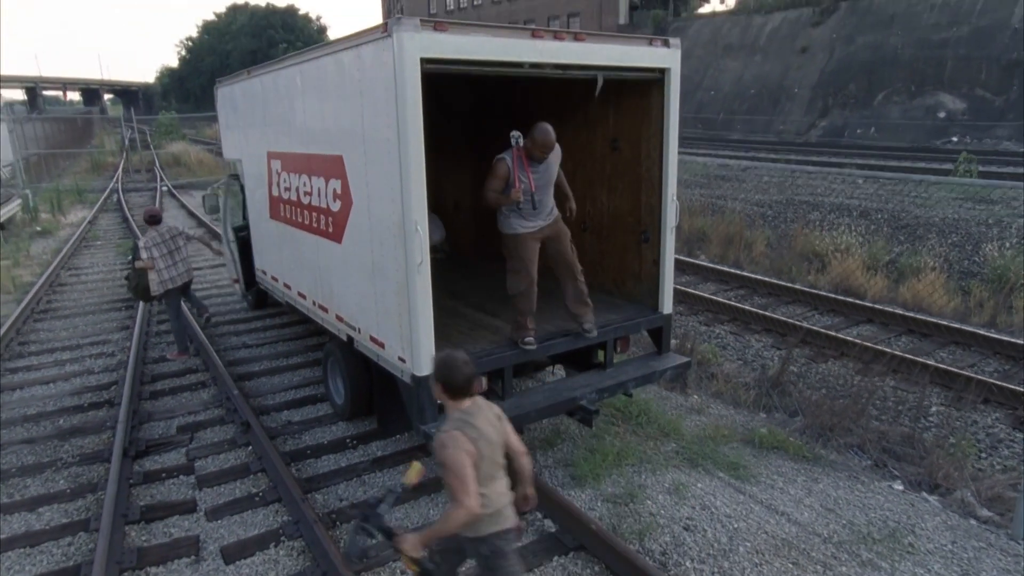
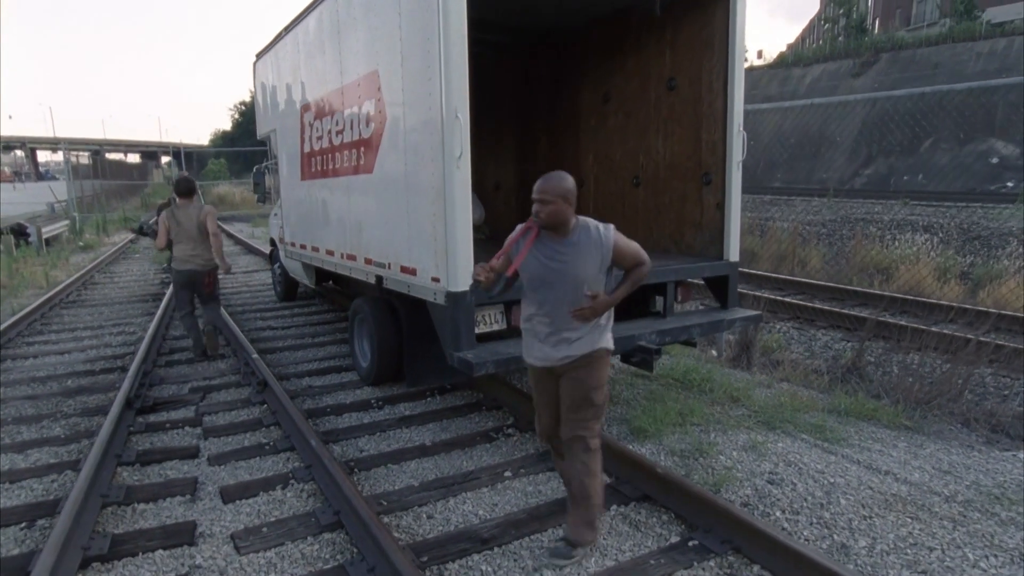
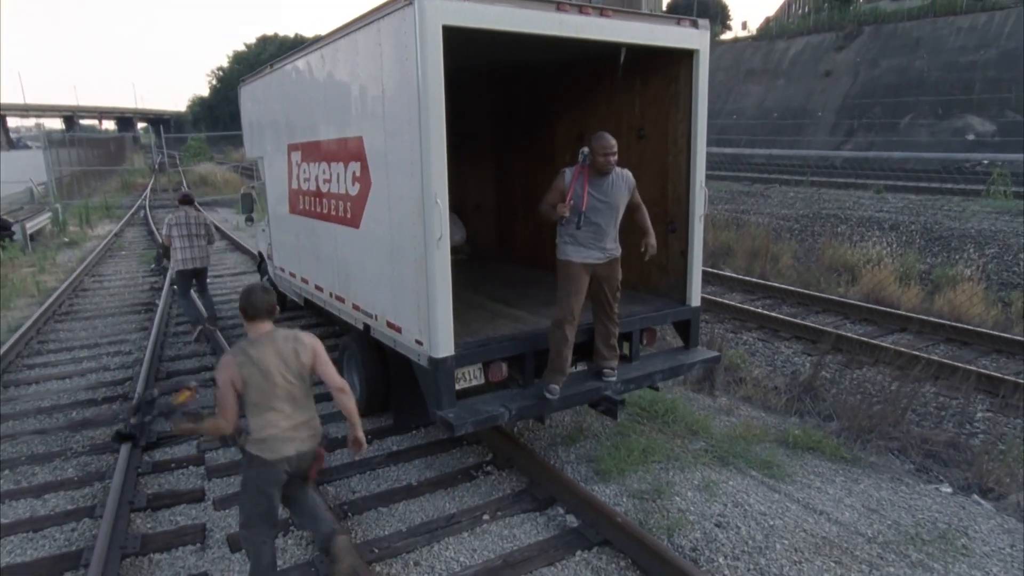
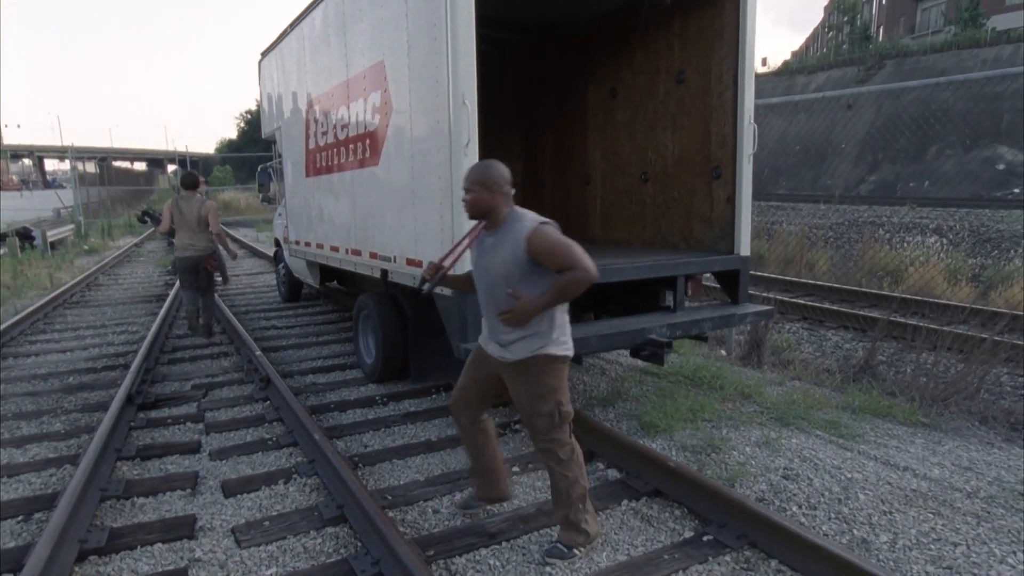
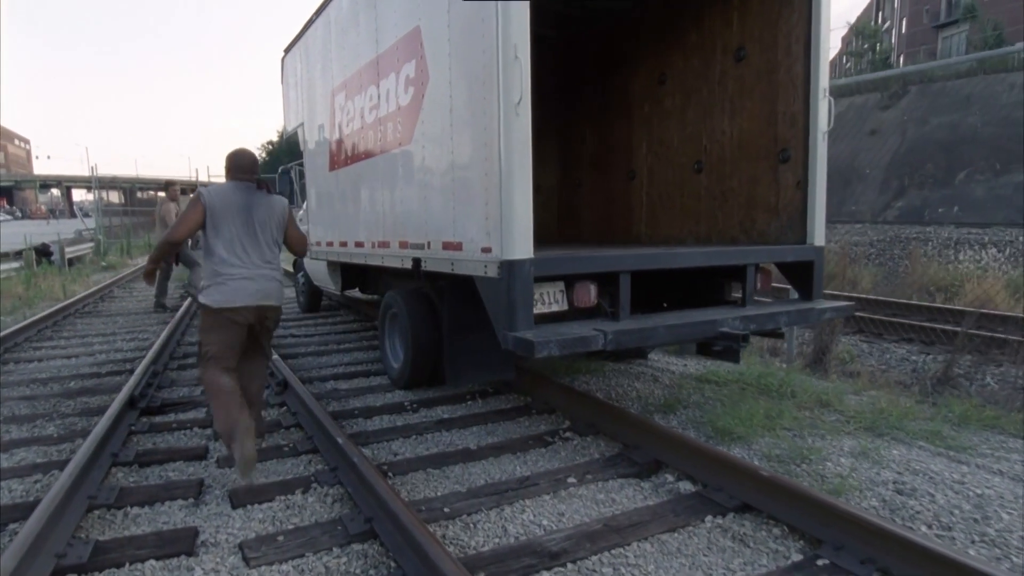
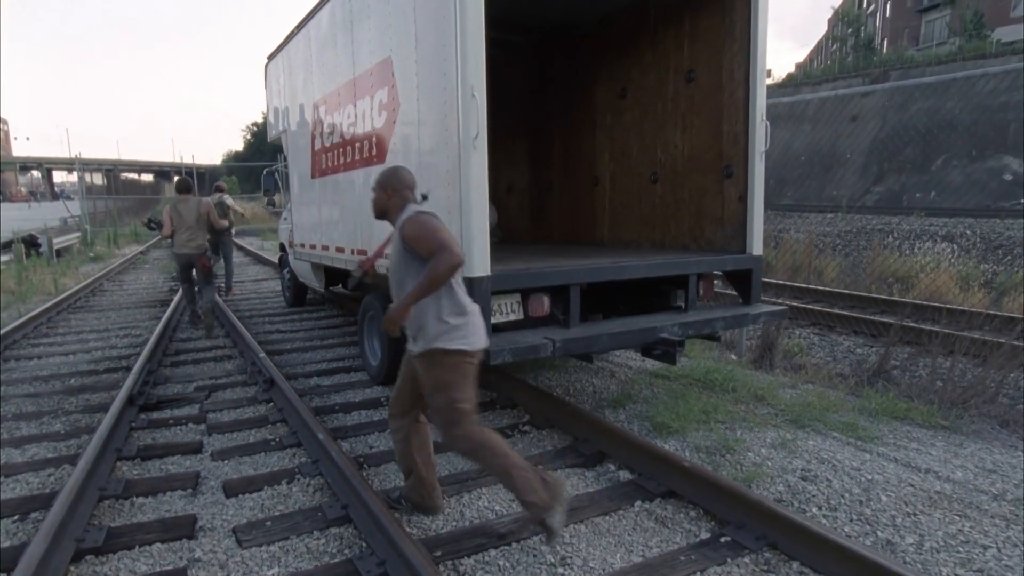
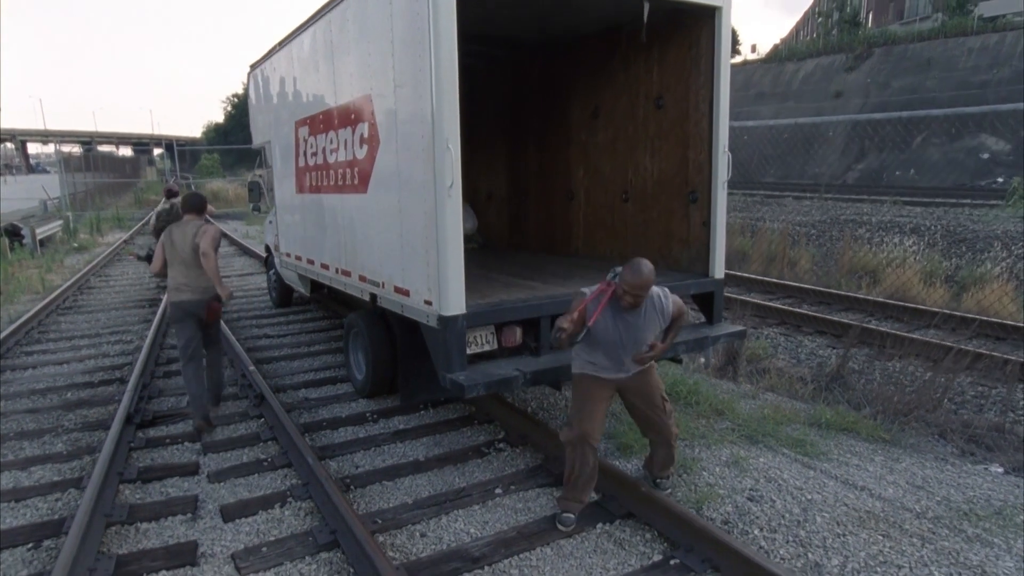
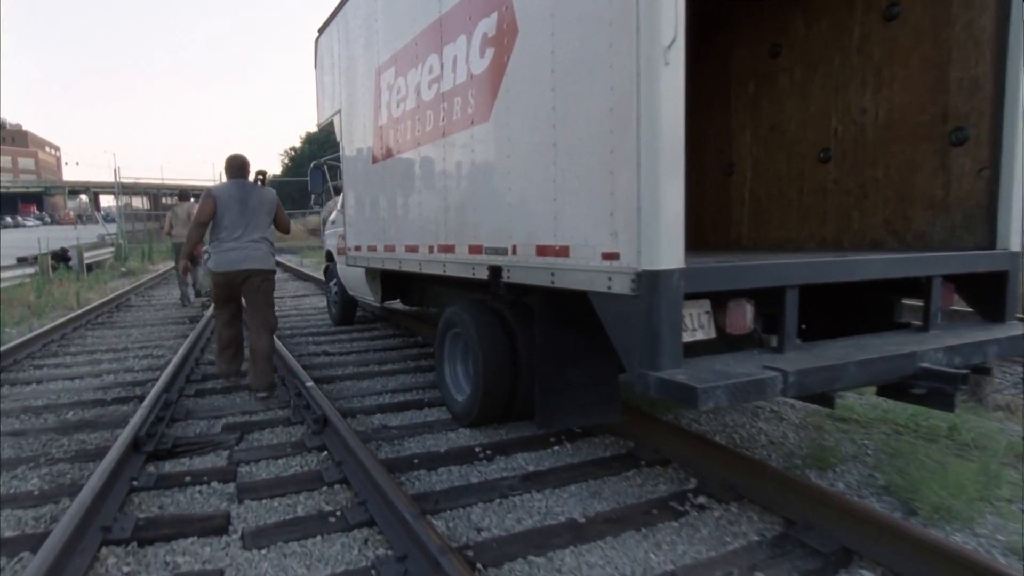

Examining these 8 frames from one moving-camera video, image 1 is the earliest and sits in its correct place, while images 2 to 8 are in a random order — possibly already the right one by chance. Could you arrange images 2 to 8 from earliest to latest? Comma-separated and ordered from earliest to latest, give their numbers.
3, 7, 2, 4, 6, 5, 8
